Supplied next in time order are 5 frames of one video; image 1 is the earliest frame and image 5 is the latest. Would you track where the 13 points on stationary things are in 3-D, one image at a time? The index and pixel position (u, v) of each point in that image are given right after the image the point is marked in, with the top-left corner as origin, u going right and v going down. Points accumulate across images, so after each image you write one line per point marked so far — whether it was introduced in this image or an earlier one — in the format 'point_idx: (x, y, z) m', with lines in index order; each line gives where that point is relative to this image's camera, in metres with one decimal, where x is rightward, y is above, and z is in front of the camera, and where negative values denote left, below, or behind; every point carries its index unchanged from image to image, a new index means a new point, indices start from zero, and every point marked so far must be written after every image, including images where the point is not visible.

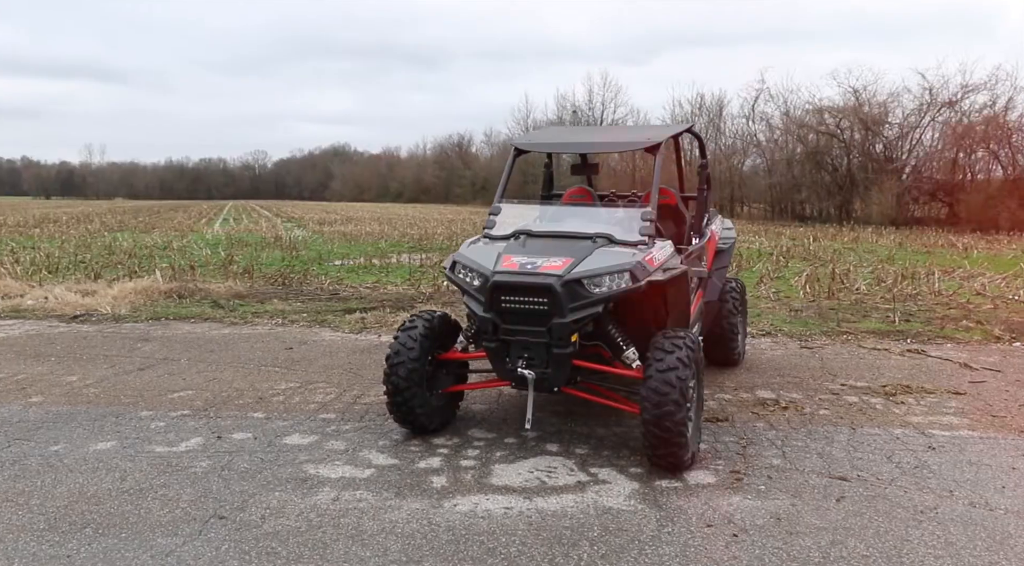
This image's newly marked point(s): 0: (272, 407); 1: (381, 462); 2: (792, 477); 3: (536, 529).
0: (-1.7, -0.9, +5.4) m
1: (-0.7, -1.0, +4.4) m
2: (+1.5, -1.0, +4.1) m
3: (+0.1, -1.1, +3.5) m
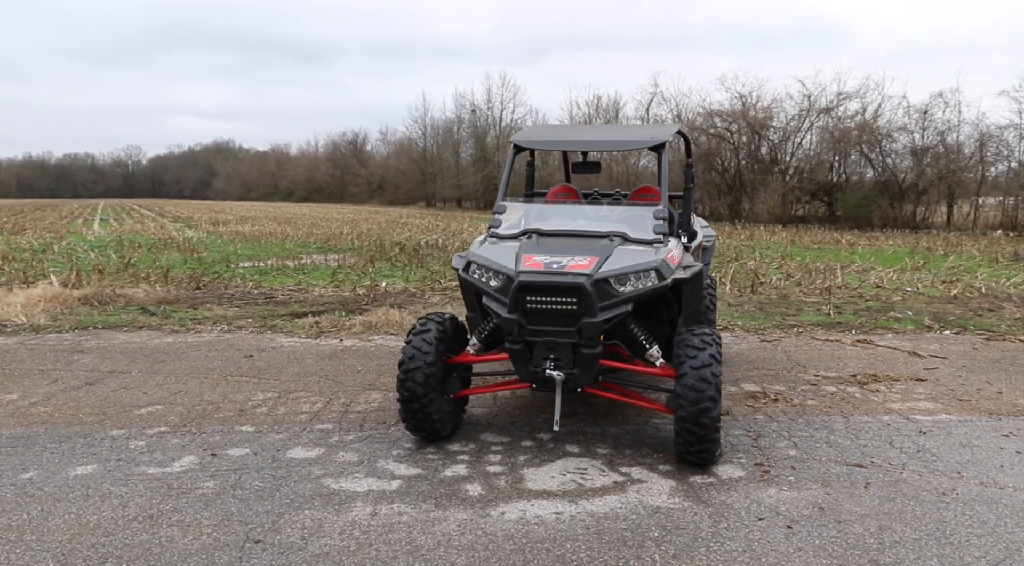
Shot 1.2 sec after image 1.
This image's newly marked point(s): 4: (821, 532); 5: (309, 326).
0: (-1.7, -0.9, +5.1) m
1: (-0.6, -1.0, +4.2) m
2: (+1.7, -1.0, +4.3) m
3: (+0.4, -1.1, +3.5) m
4: (+1.4, -1.1, +3.5) m
5: (-2.1, -0.4, +7.9) m
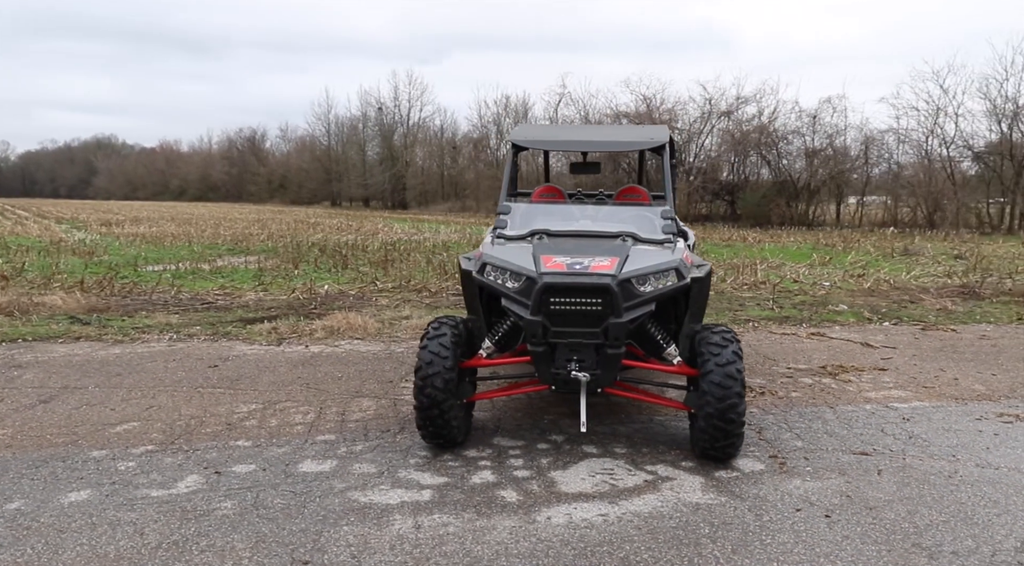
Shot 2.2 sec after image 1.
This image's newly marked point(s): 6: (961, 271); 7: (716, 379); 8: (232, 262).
0: (-1.6, -0.9, +4.8) m
1: (-0.4, -1.1, +4.1) m
2: (+1.8, -1.0, +4.4) m
3: (+0.6, -1.1, +3.5) m
4: (+1.6, -1.1, +3.6) m
5: (-2.4, -0.5, +7.6) m
6: (+8.5, +0.2, +14.6) m
7: (+1.1, -0.5, +4.1) m
8: (-6.5, +0.5, +17.9) m
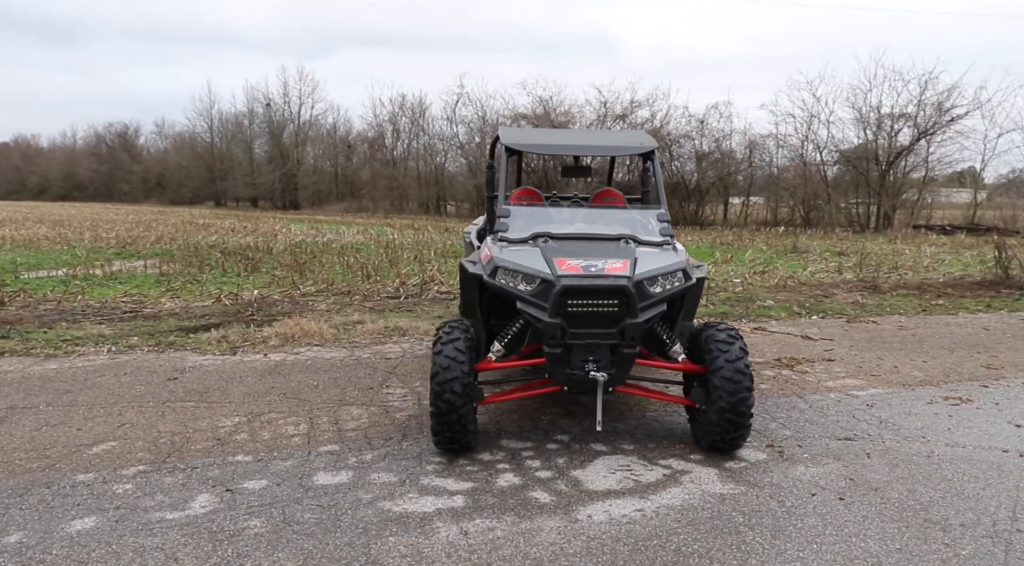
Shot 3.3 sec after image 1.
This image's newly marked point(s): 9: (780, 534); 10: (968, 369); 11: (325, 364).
0: (-1.6, -1.0, +4.6) m
1: (-0.3, -1.1, +4.1) m
2: (+1.9, -1.0, +4.7) m
3: (+0.8, -1.1, +3.7) m
4: (+1.8, -1.1, +3.9) m
5: (-2.8, -0.5, +7.2) m
6: (+6.9, +0.3, +15.8) m
7: (+1.2, -0.5, +4.3) m
8: (-8.4, +0.4, +16.9) m
9: (+1.2, -1.2, +3.6) m
10: (+3.9, -0.7, +6.6) m
11: (-1.6, -0.7, +6.4) m
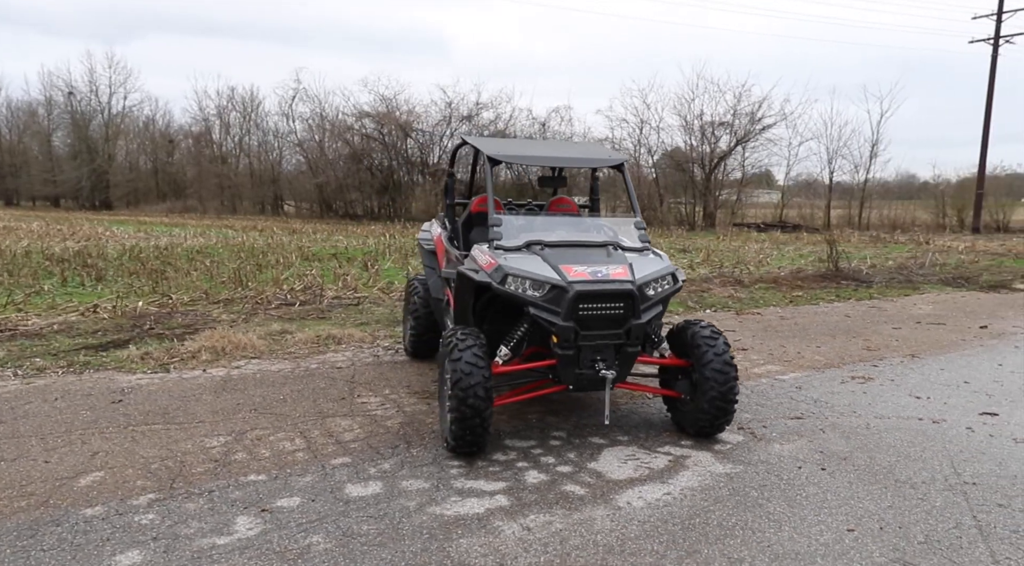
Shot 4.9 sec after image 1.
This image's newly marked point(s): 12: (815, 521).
0: (-1.5, -1.1, +4.5) m
1: (-0.1, -1.1, +4.2) m
2: (+1.8, -1.0, +5.4) m
3: (+1.1, -1.2, +4.1) m
4: (+2.0, -1.1, +4.6) m
5: (-3.3, -0.6, +6.7) m
6: (+4.2, +0.5, +17.3) m
7: (+1.3, -0.5, +4.8) m
8: (-10.9, +0.1, +14.8) m
9: (+1.5, -1.2, +4.1) m
10: (+3.4, -0.7, +7.7) m
11: (-1.9, -0.8, +6.2) m
12: (+1.5, -1.2, +3.9) m
